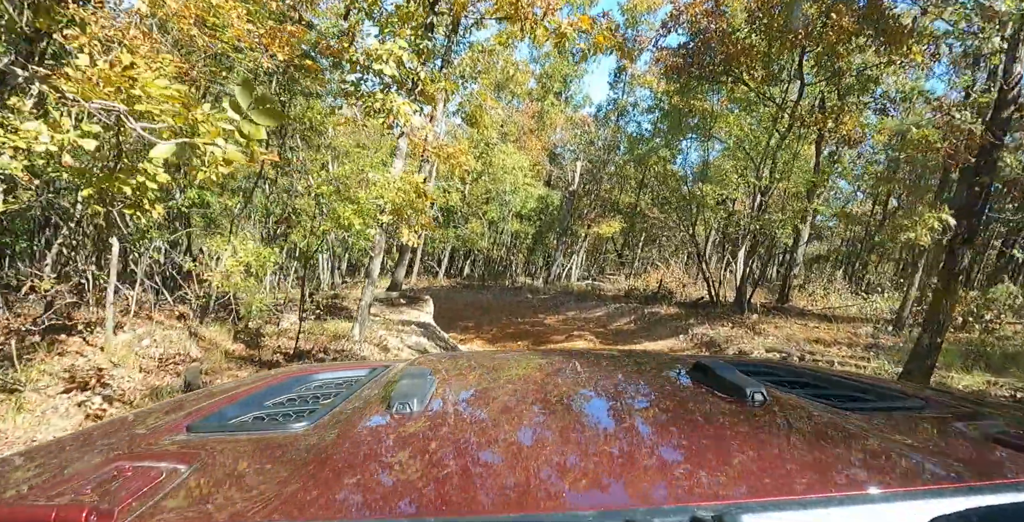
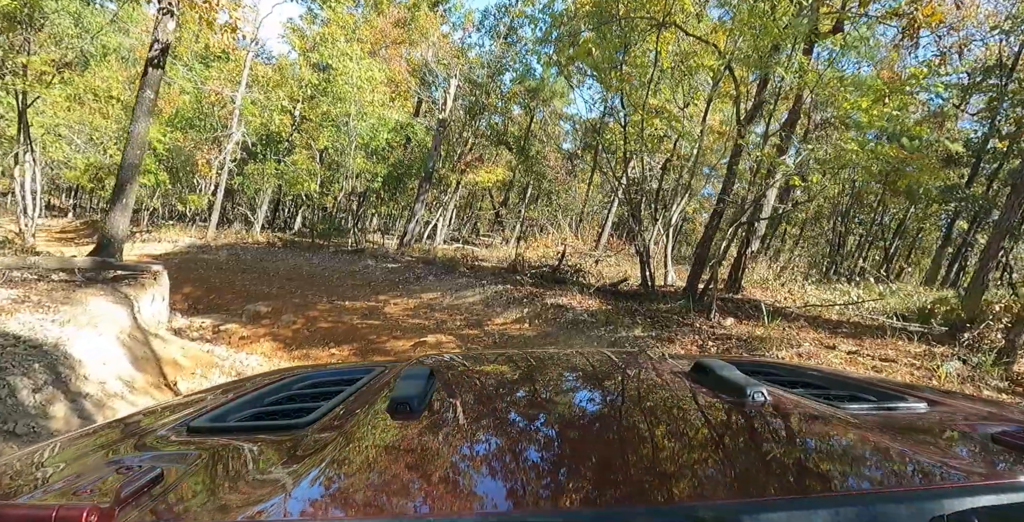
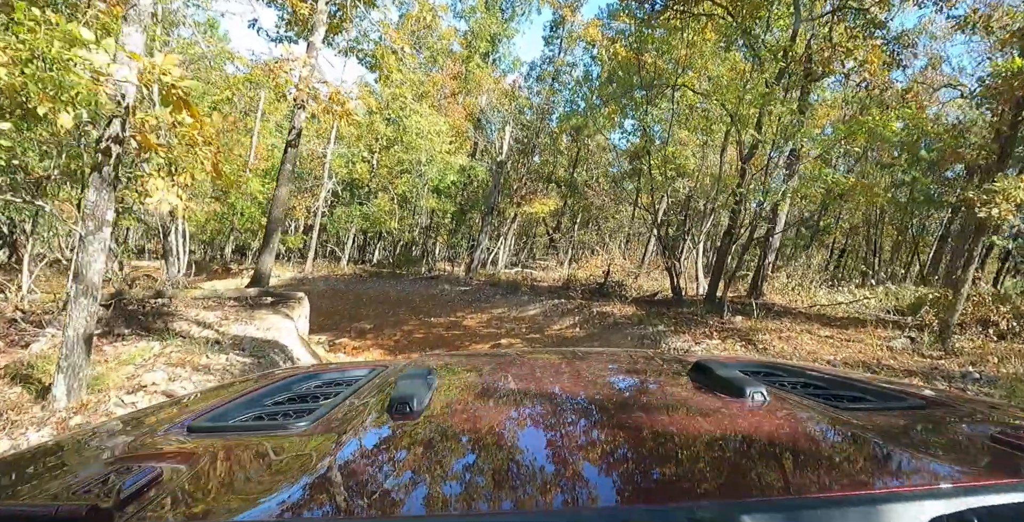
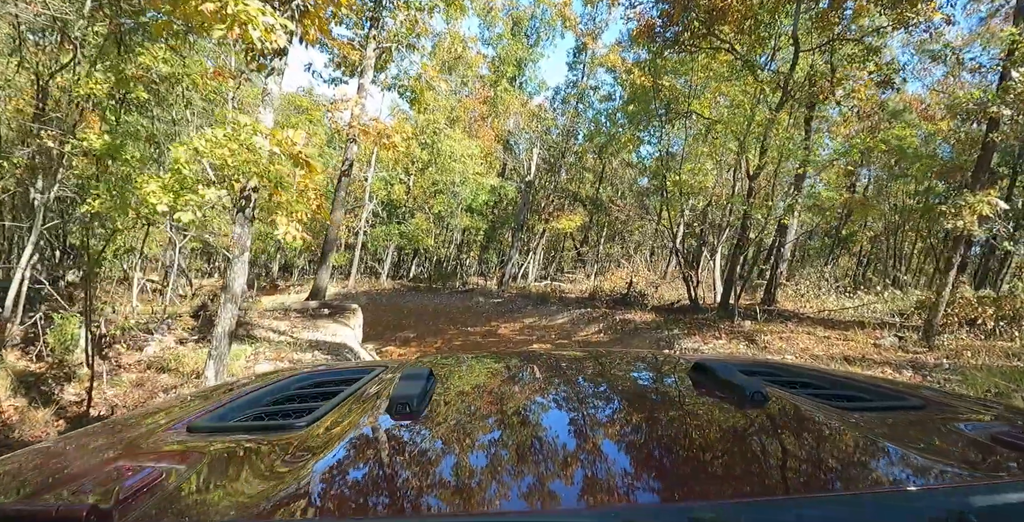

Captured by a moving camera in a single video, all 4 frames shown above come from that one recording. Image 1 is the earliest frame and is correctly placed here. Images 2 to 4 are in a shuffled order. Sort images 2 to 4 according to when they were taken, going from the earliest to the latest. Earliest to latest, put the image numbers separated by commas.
4, 3, 2
